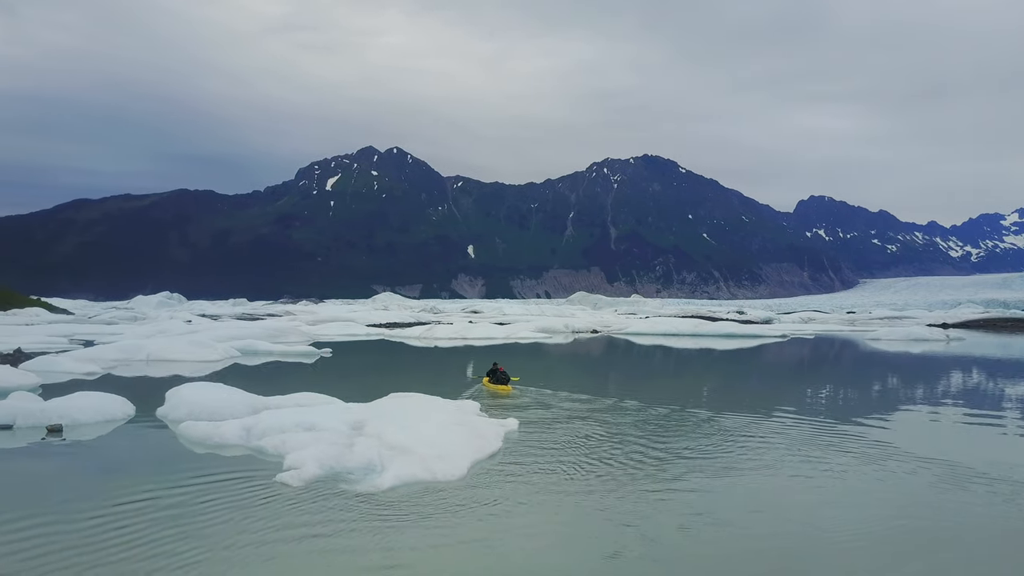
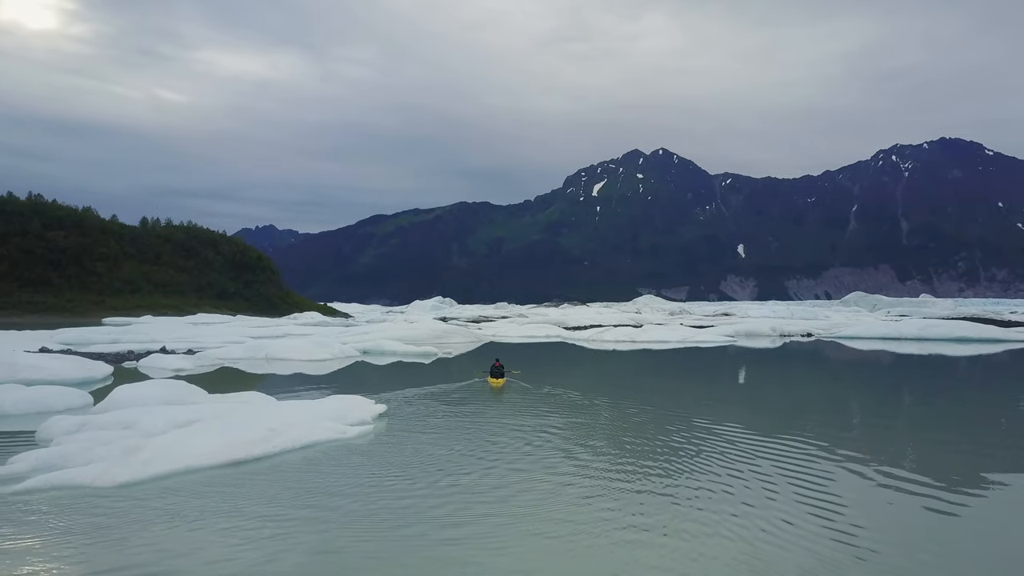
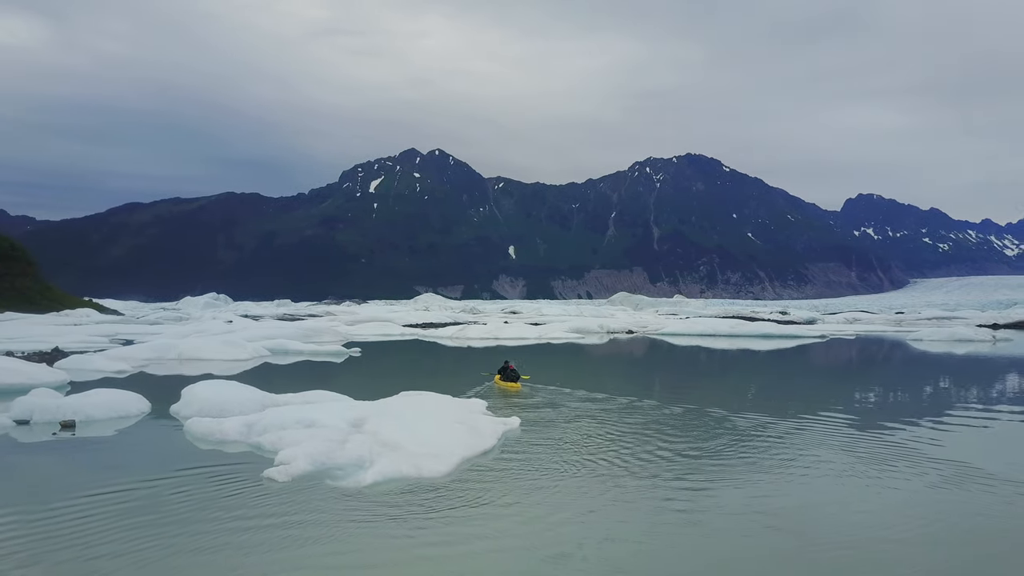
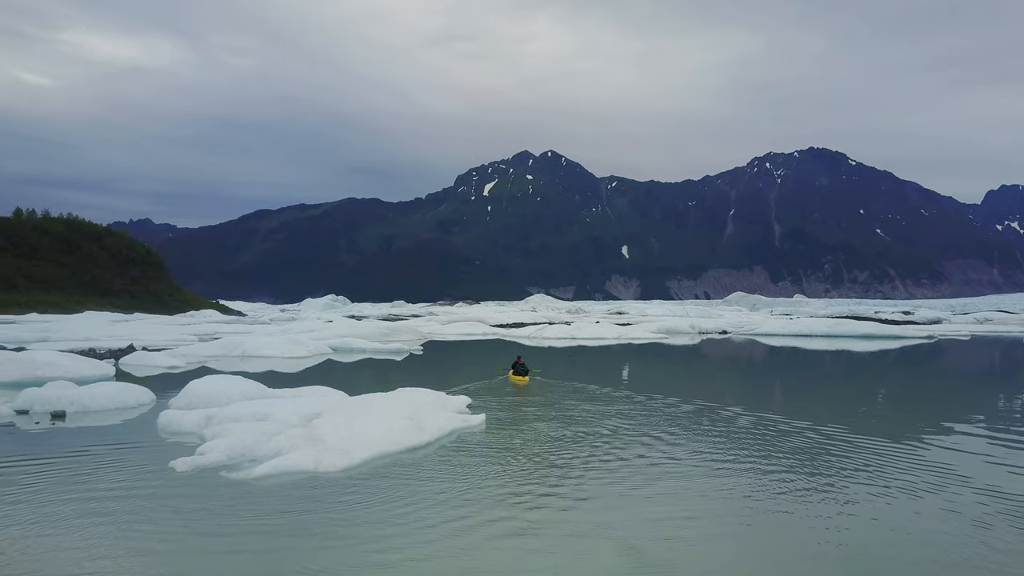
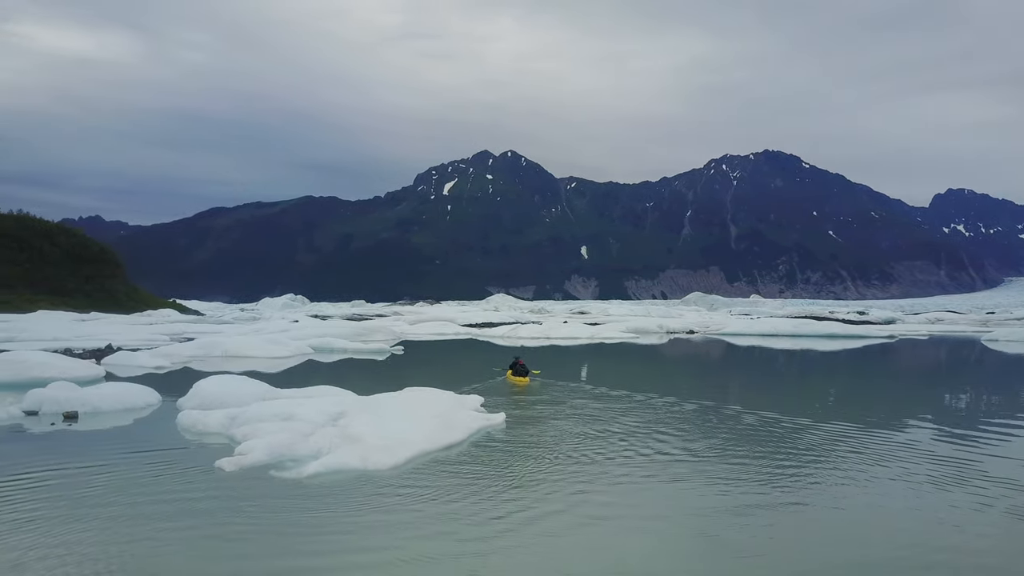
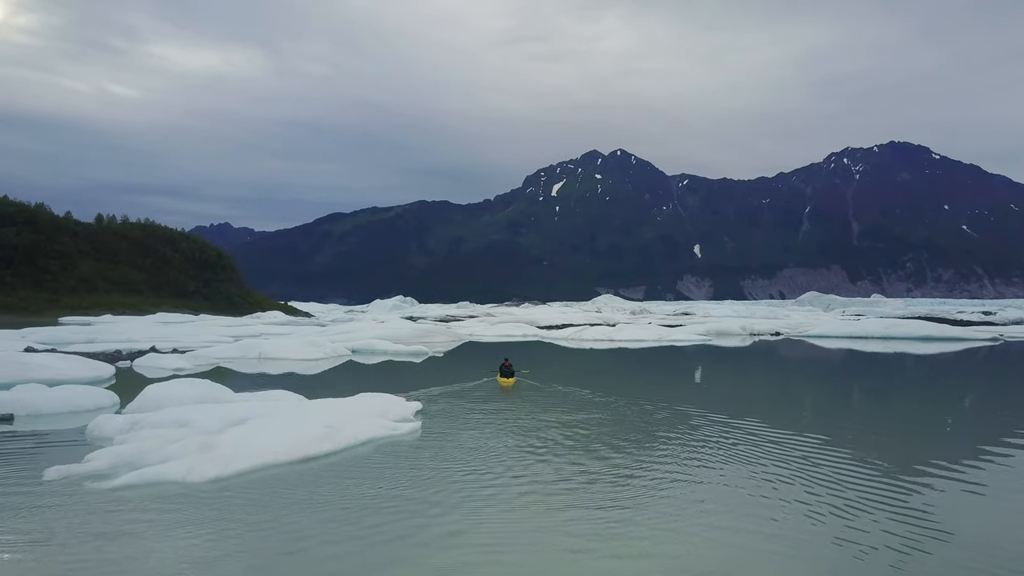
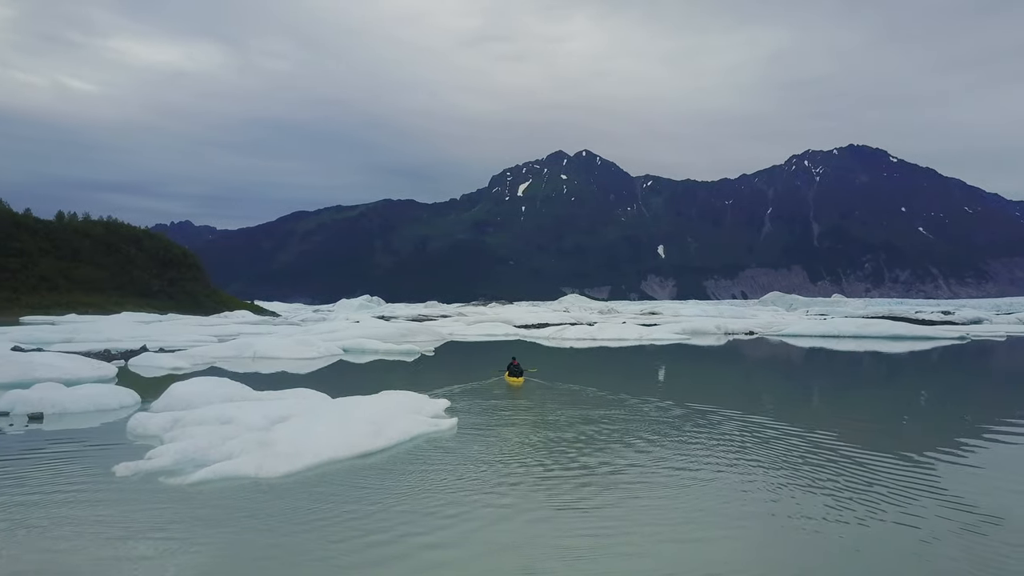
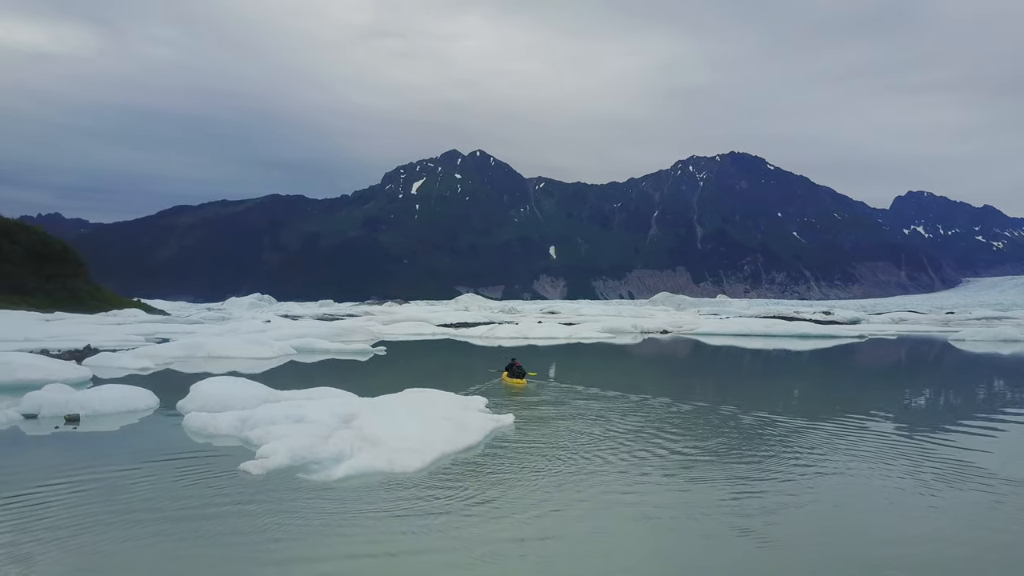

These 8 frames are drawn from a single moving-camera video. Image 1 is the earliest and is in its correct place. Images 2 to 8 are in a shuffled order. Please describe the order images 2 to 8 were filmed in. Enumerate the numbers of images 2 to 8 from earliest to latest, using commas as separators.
3, 8, 5, 4, 7, 6, 2
